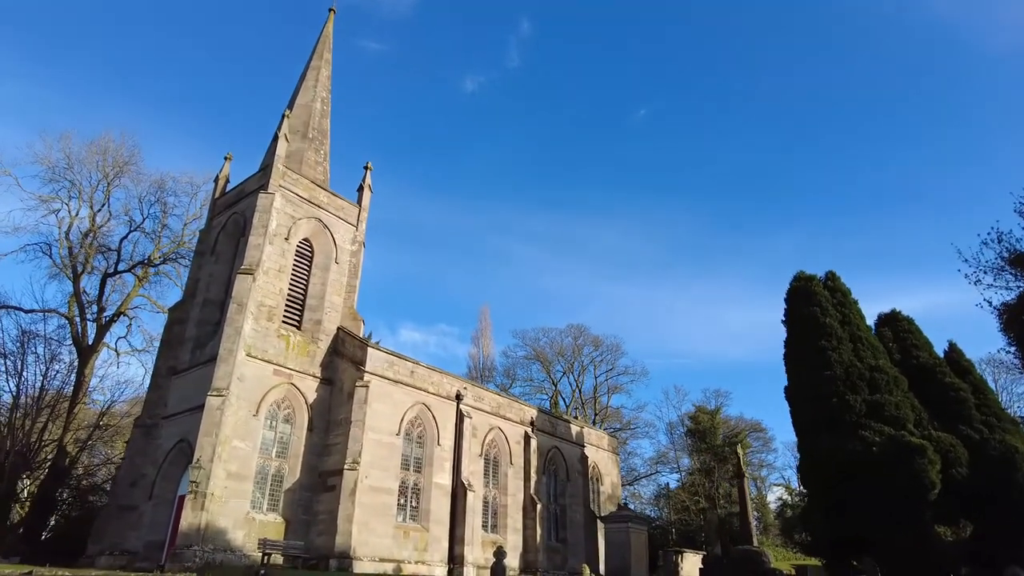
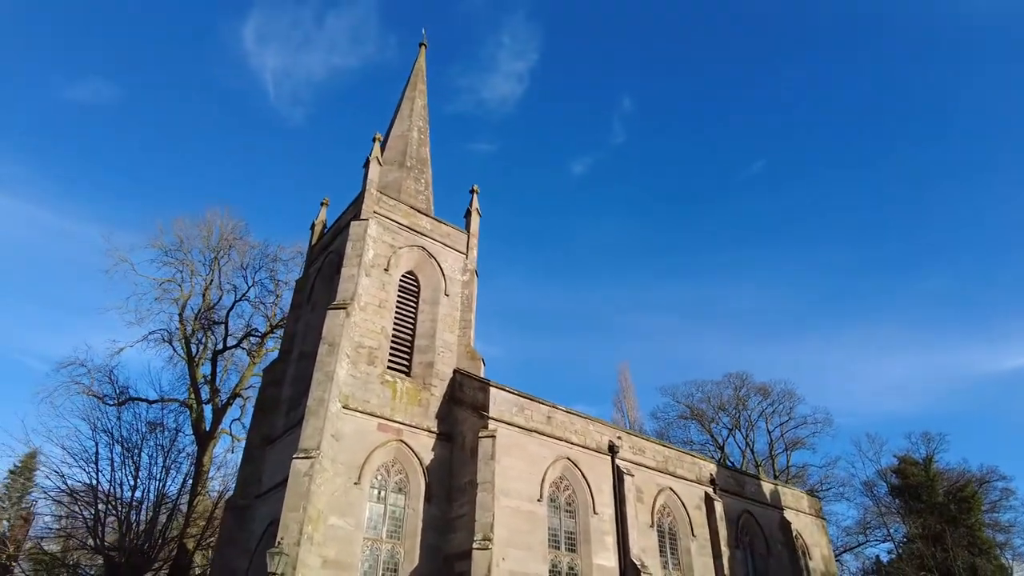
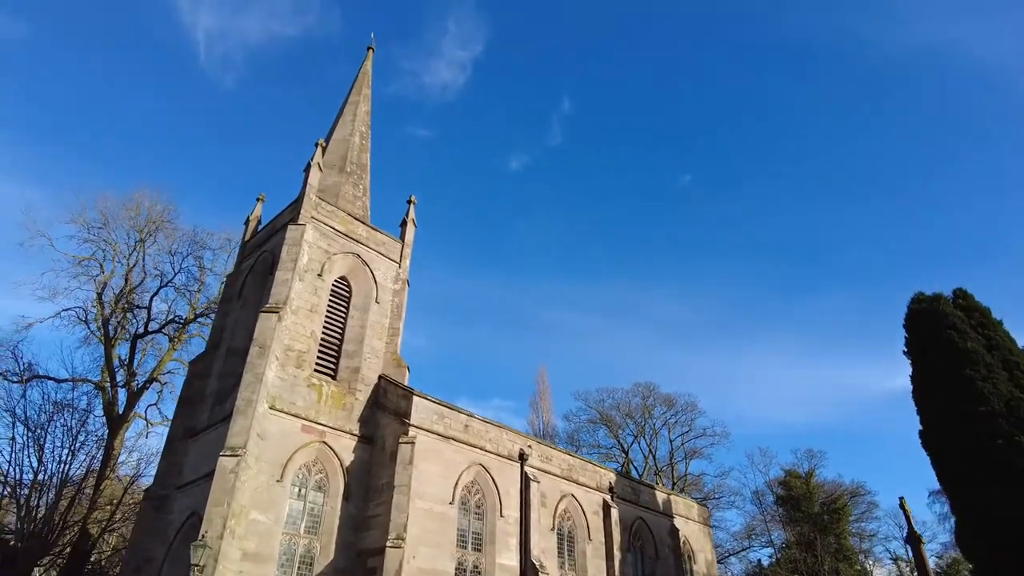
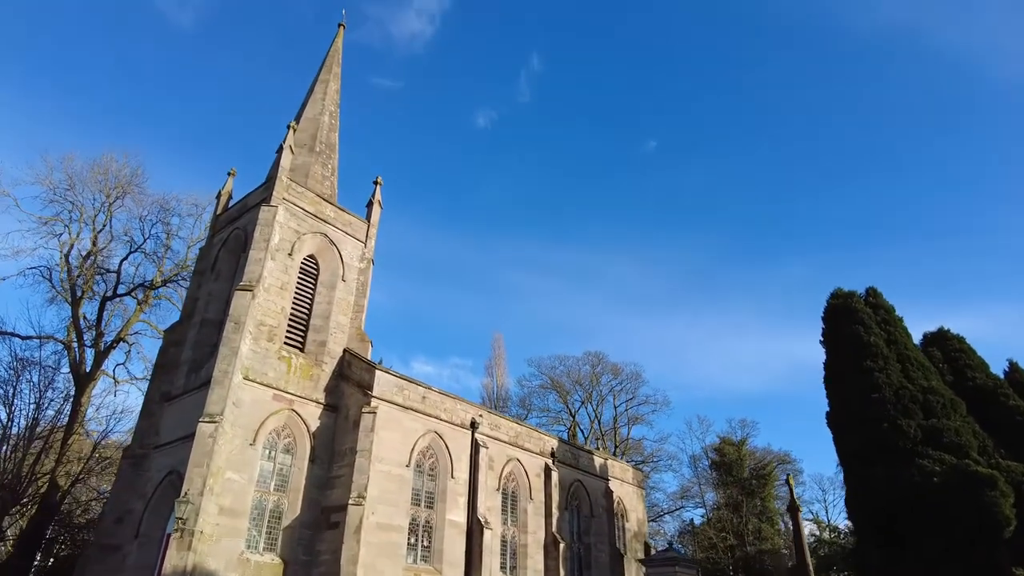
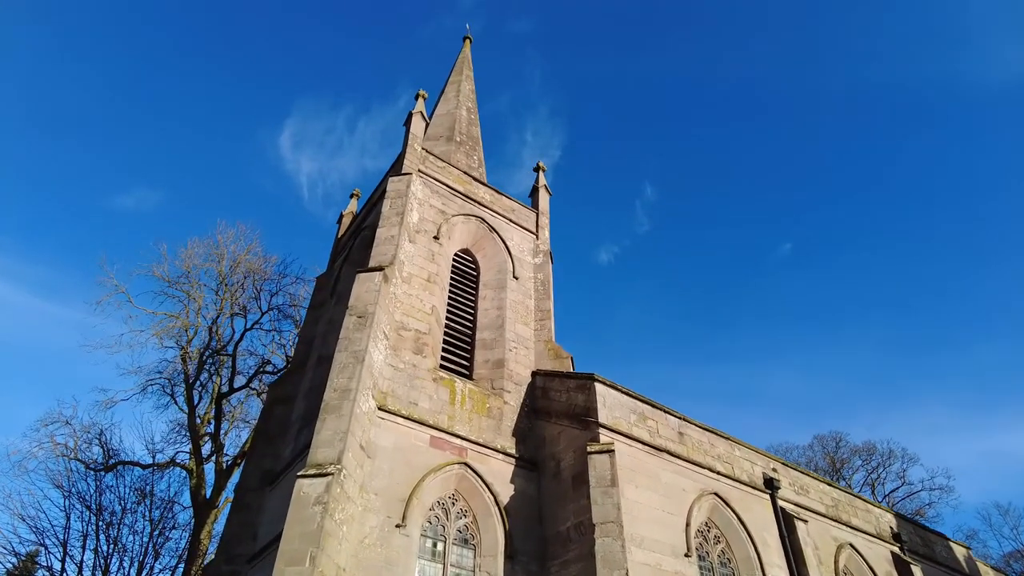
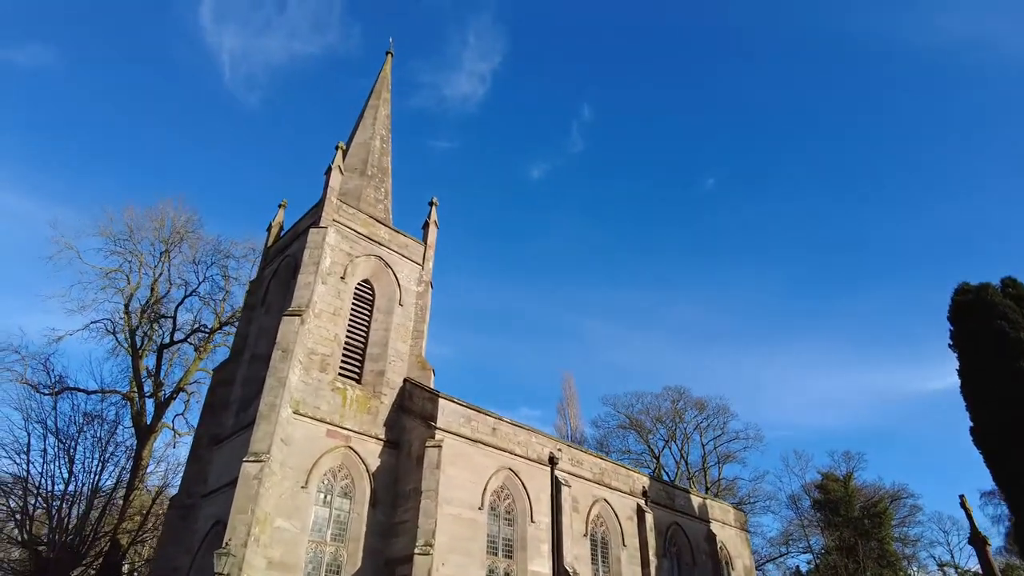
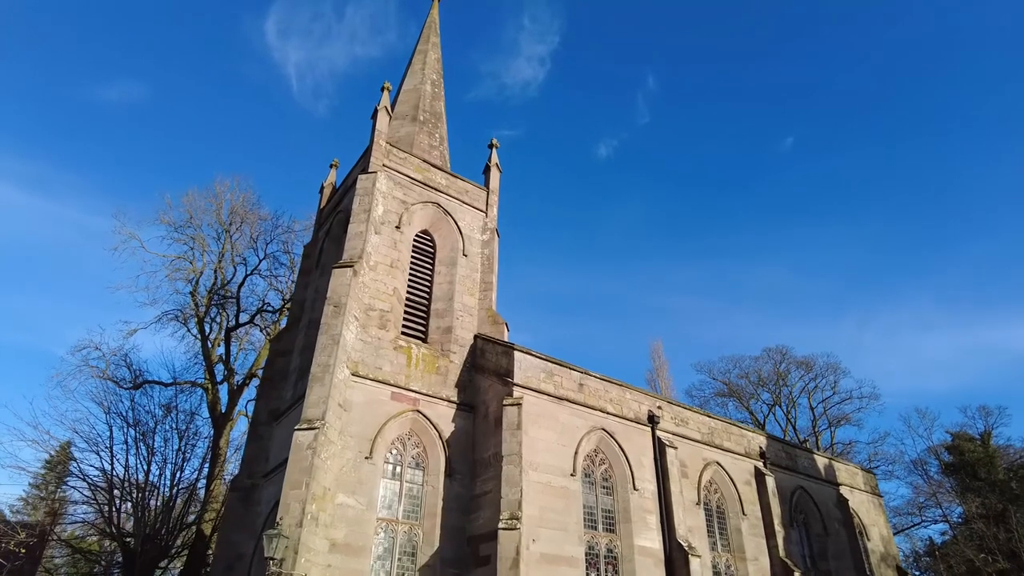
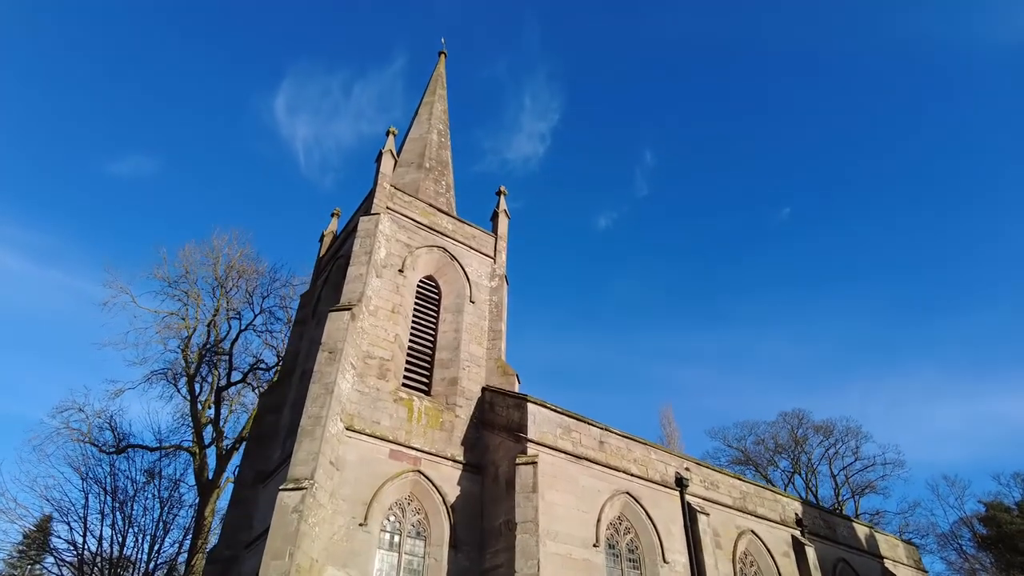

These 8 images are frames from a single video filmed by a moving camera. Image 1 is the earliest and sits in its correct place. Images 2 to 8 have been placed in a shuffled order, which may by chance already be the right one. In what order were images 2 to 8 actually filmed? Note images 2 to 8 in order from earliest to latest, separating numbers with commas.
4, 3, 6, 2, 7, 8, 5
